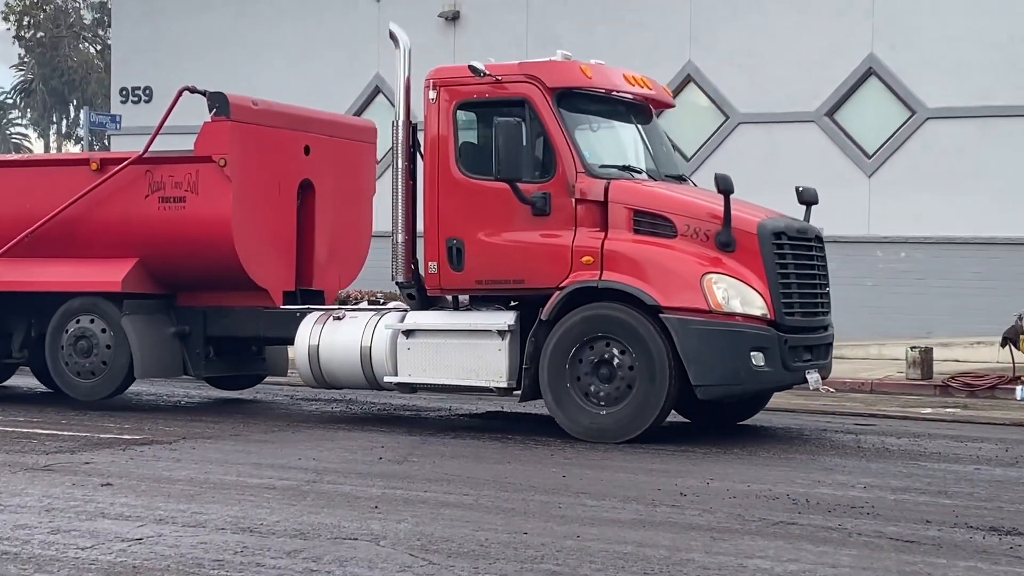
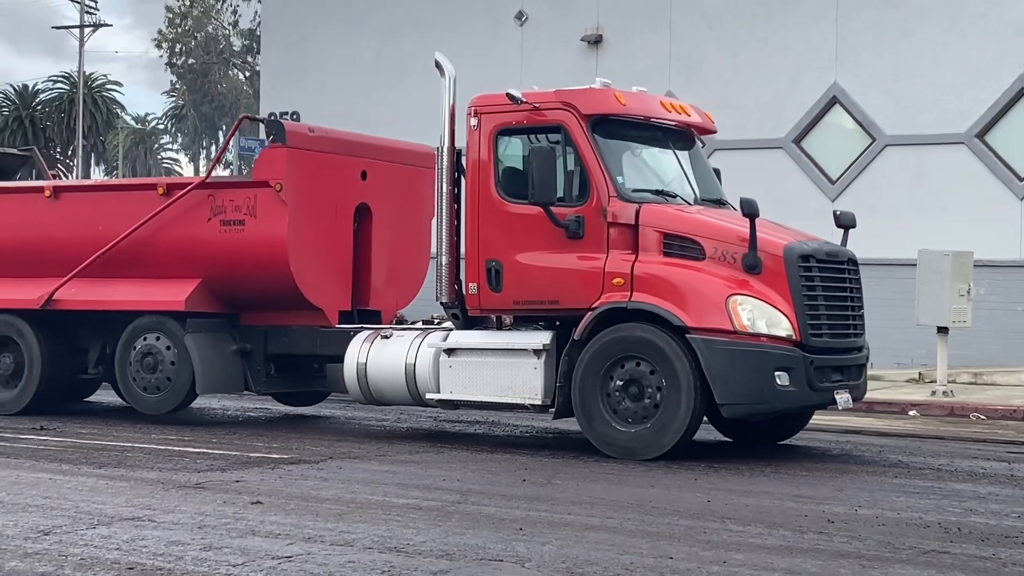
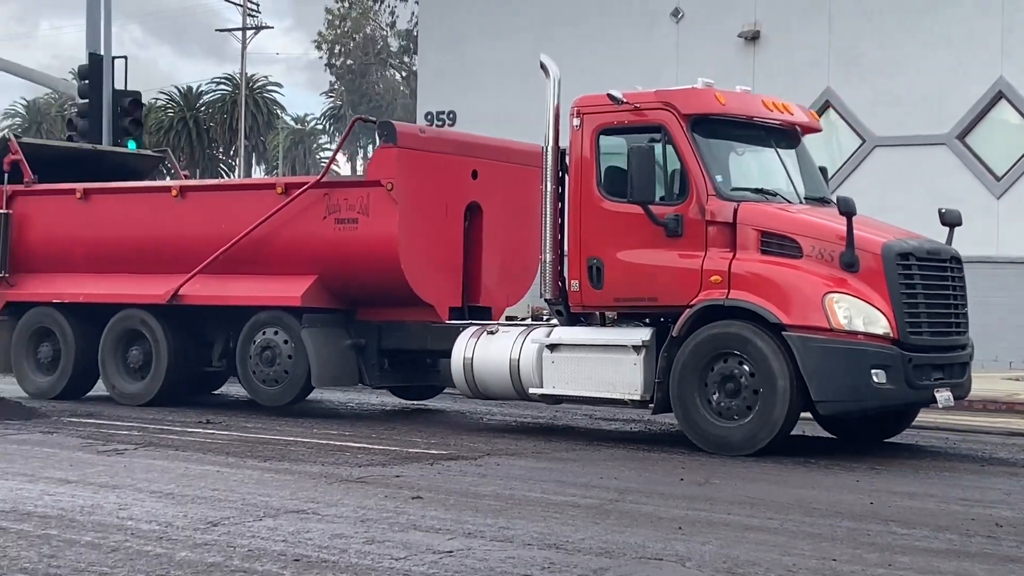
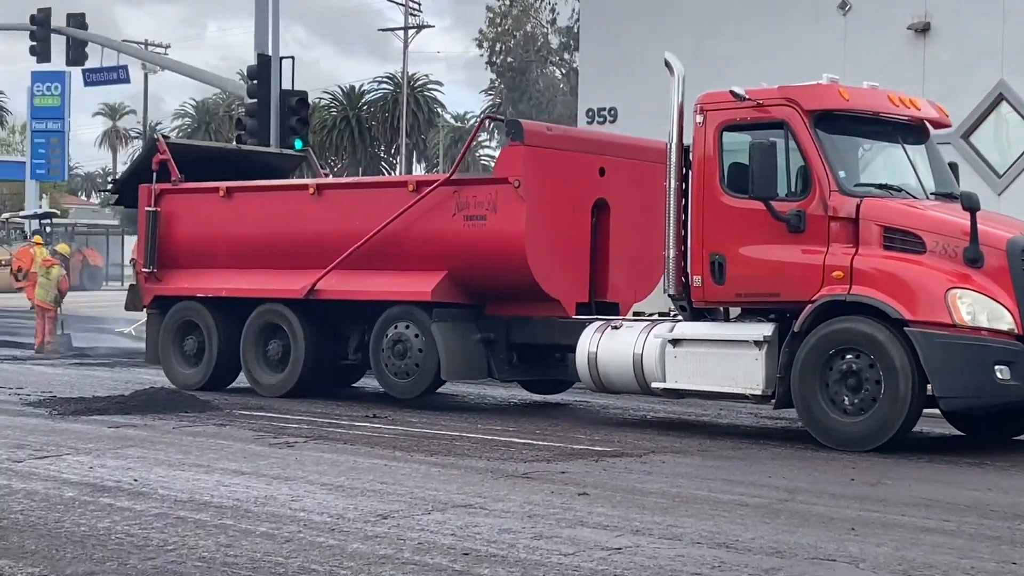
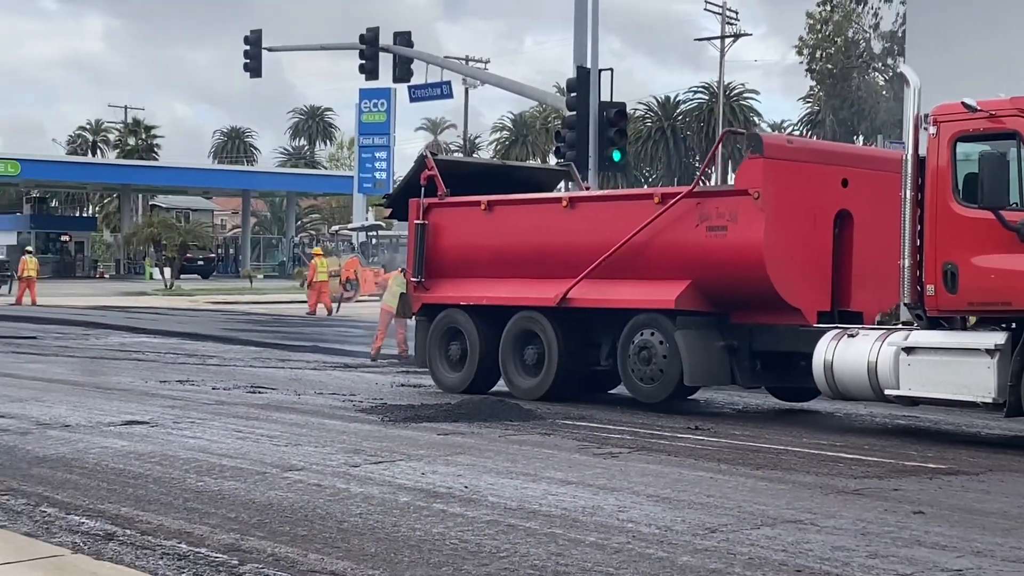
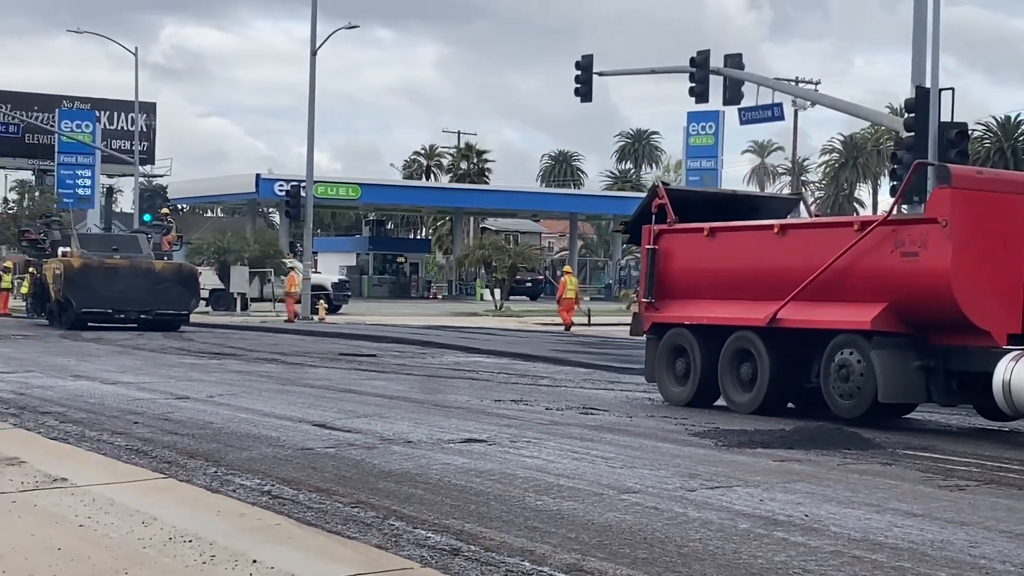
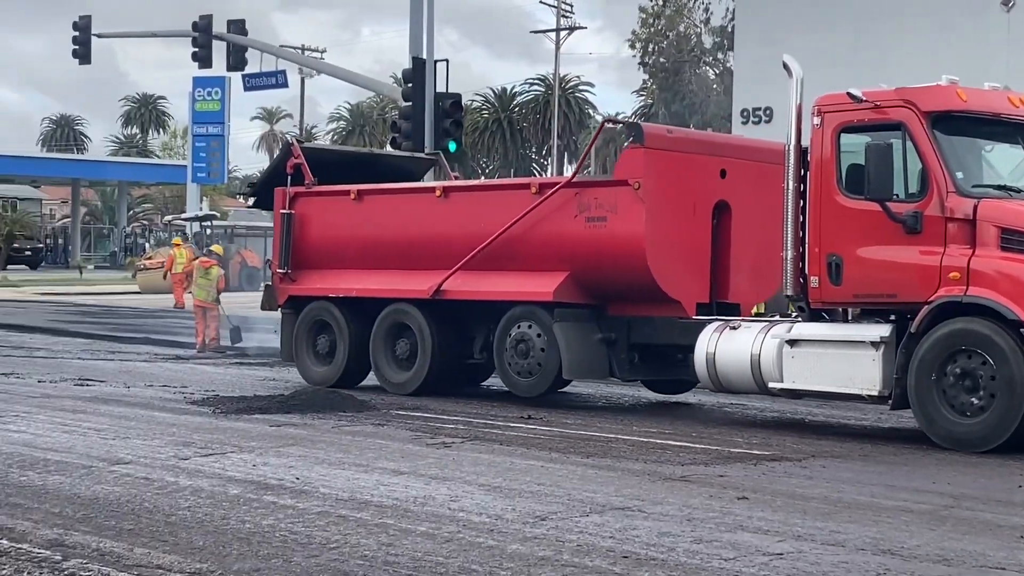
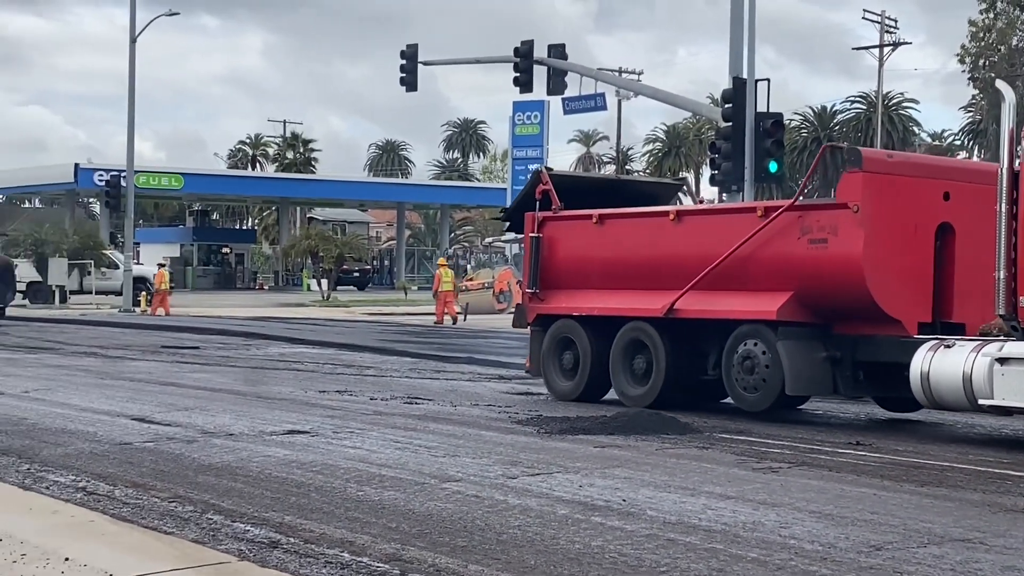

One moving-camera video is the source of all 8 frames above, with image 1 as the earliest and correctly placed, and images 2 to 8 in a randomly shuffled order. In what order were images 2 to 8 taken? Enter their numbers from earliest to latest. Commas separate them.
2, 3, 4, 7, 5, 8, 6
